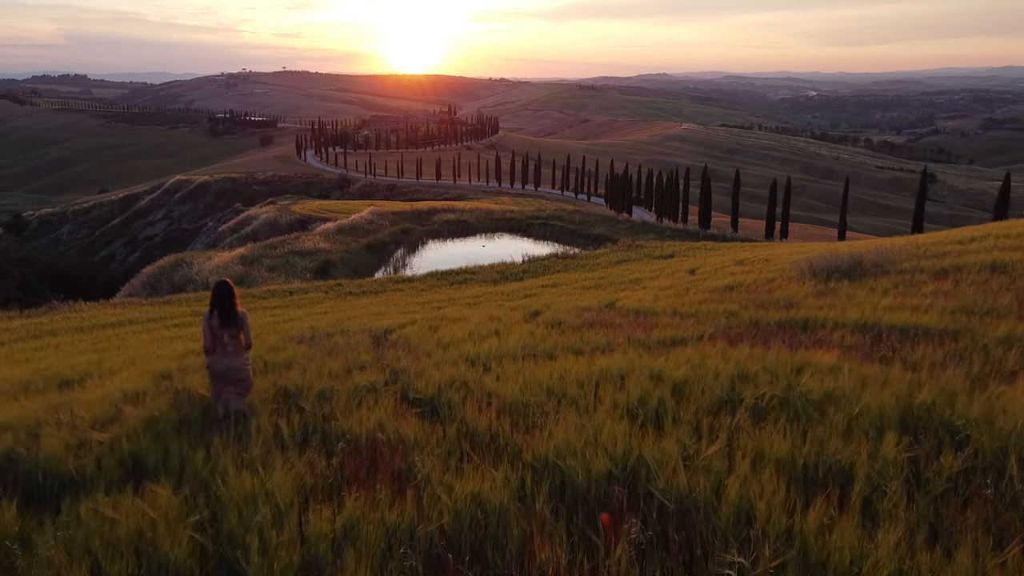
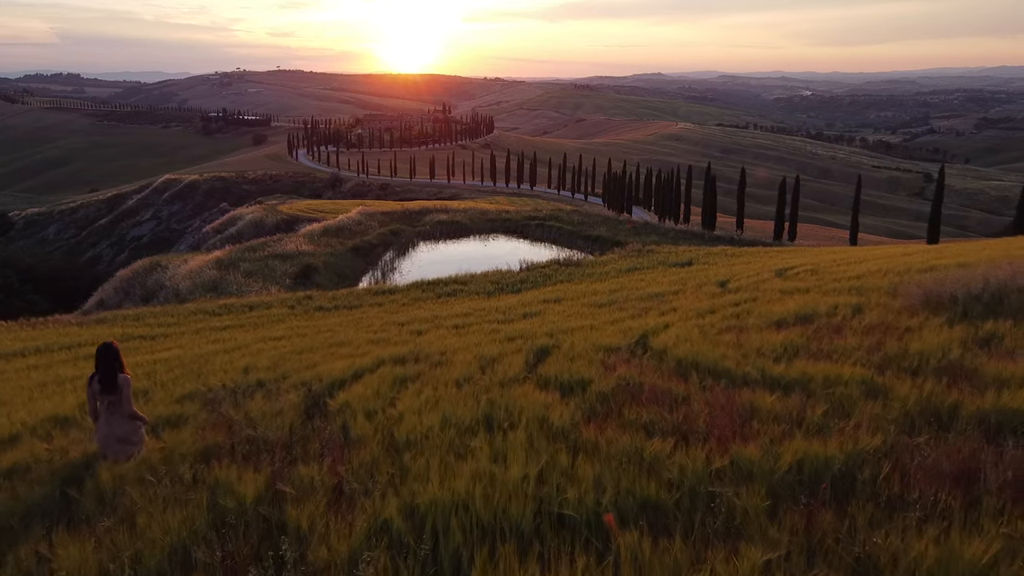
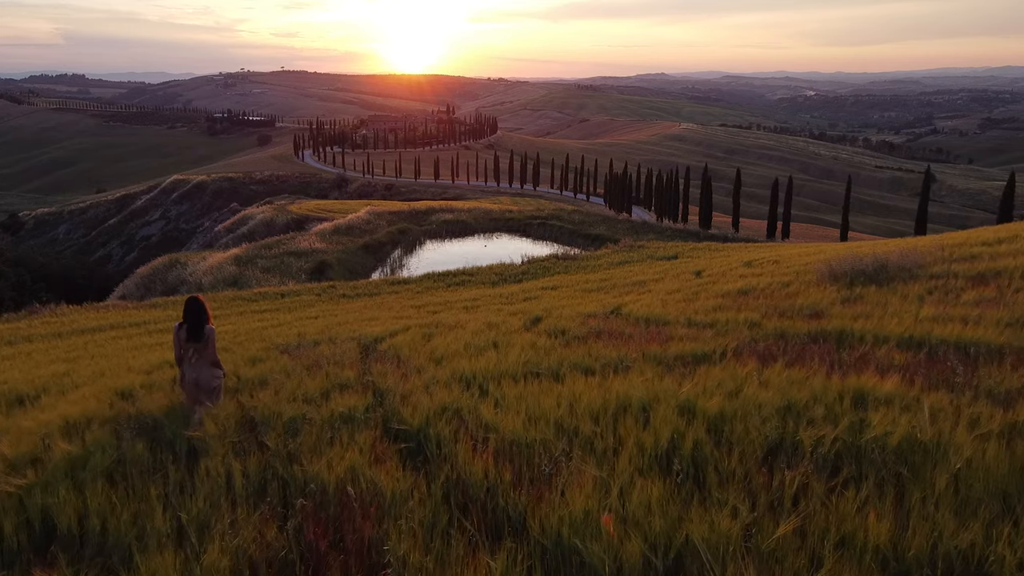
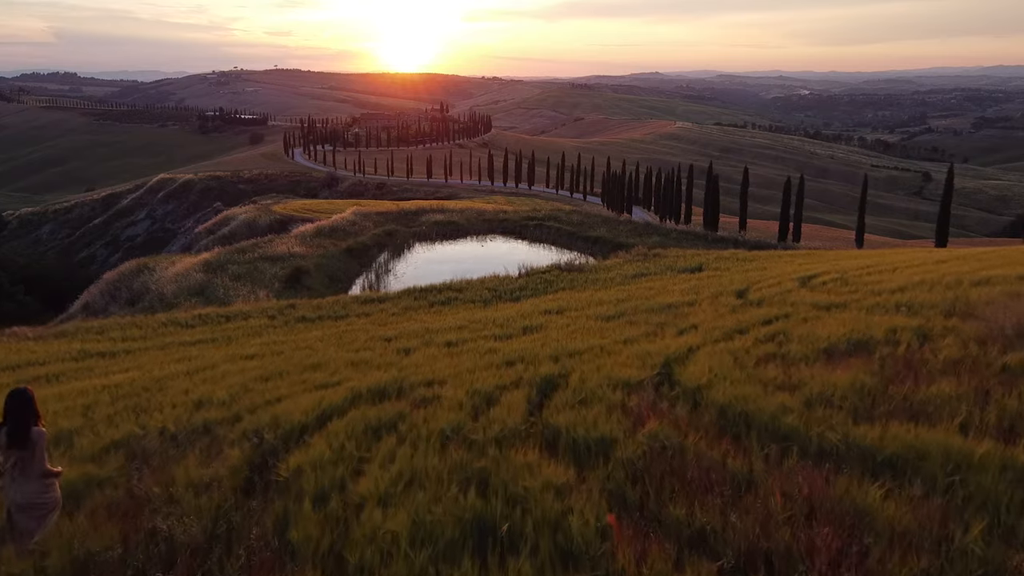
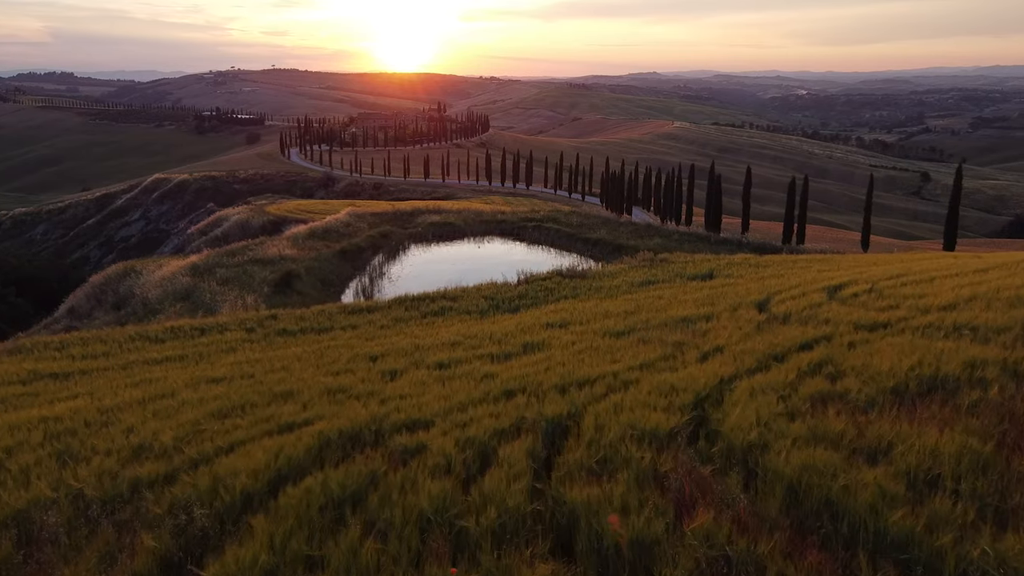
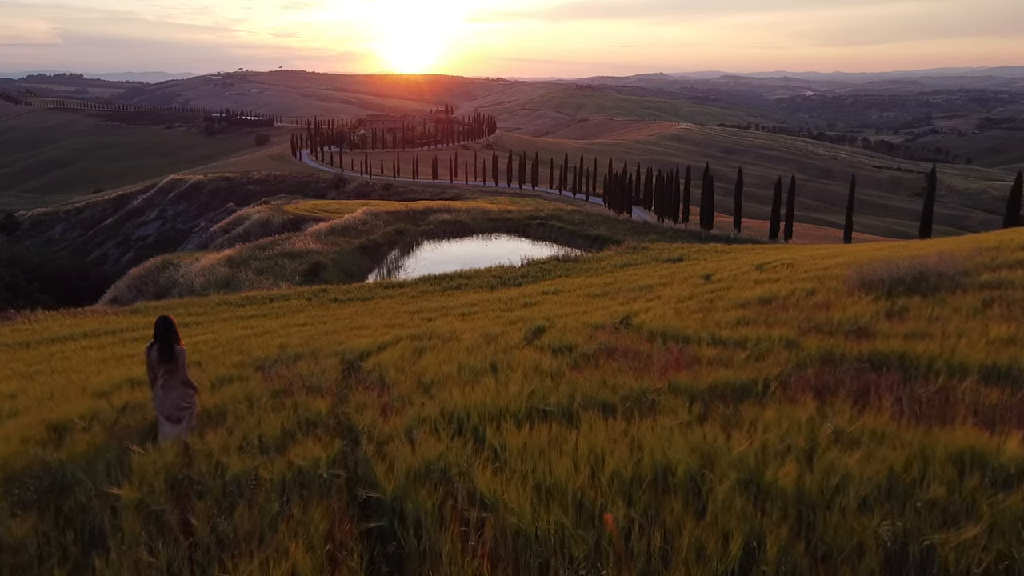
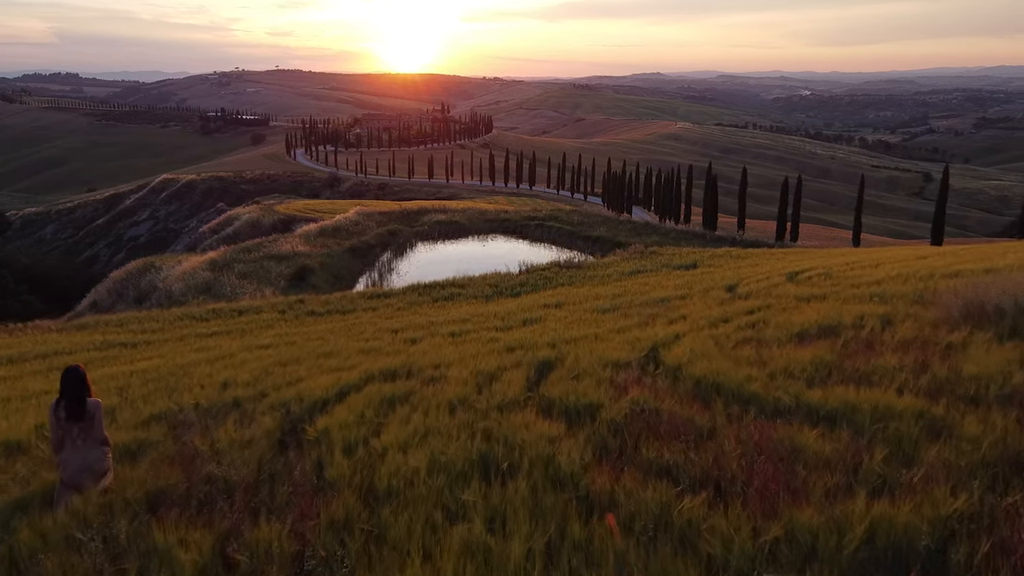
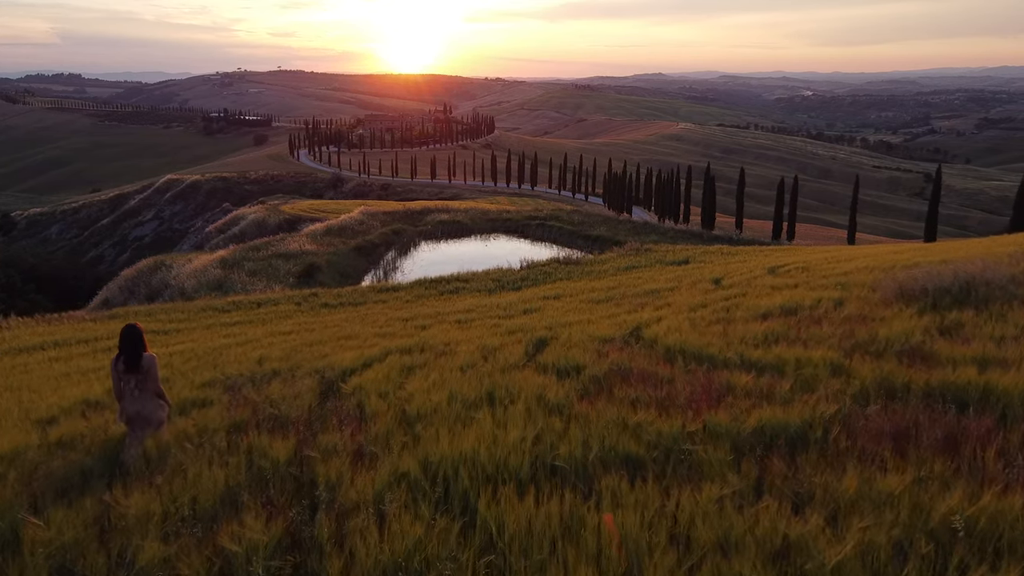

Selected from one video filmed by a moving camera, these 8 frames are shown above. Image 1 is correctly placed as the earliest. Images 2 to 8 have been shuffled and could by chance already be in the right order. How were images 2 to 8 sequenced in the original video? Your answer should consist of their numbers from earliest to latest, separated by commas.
3, 6, 8, 2, 7, 4, 5
